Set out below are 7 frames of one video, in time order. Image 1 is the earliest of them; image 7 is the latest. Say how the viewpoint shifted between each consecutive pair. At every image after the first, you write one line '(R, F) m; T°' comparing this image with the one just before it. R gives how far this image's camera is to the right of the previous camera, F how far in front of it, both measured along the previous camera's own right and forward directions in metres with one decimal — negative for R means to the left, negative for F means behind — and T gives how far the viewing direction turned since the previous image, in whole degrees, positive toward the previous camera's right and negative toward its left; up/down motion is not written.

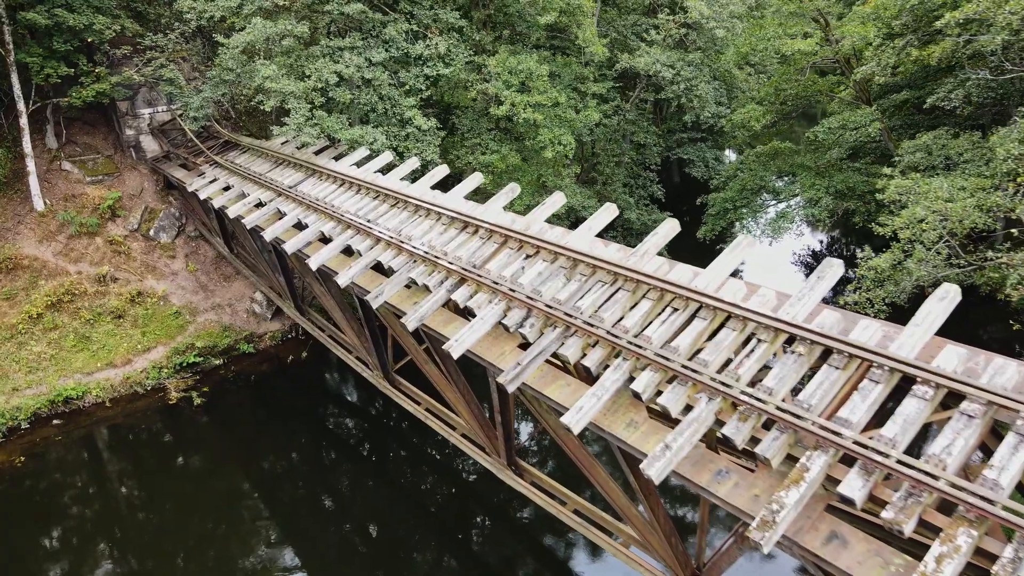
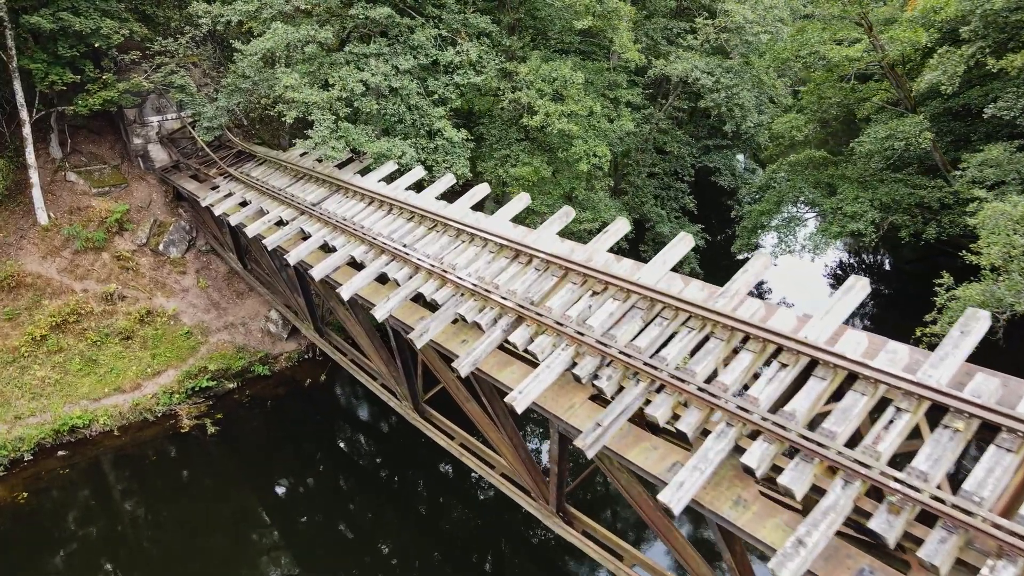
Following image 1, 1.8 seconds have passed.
(-0.7, +0.7) m; 0°
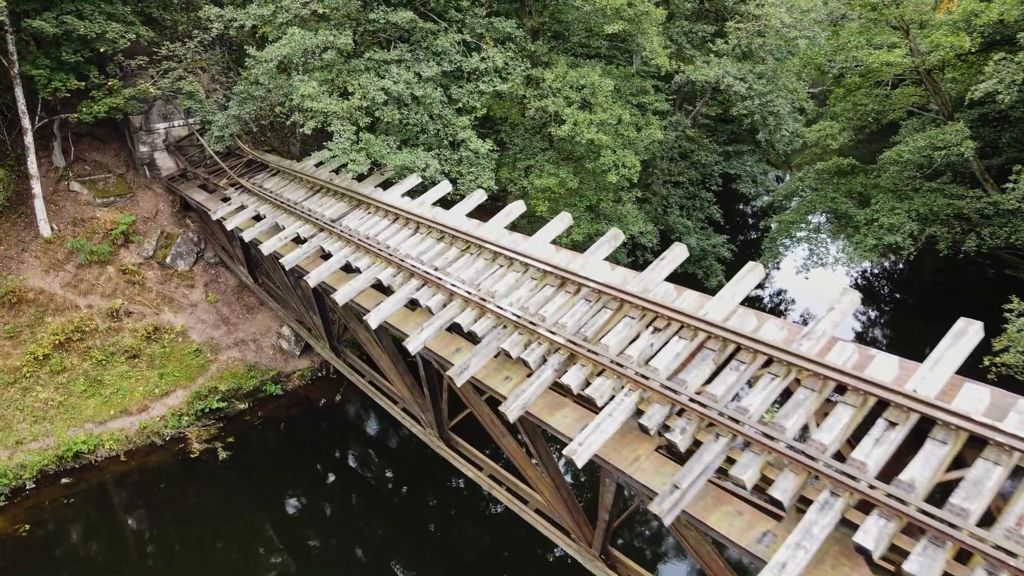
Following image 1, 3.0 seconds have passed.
(-0.5, +0.5) m; 0°
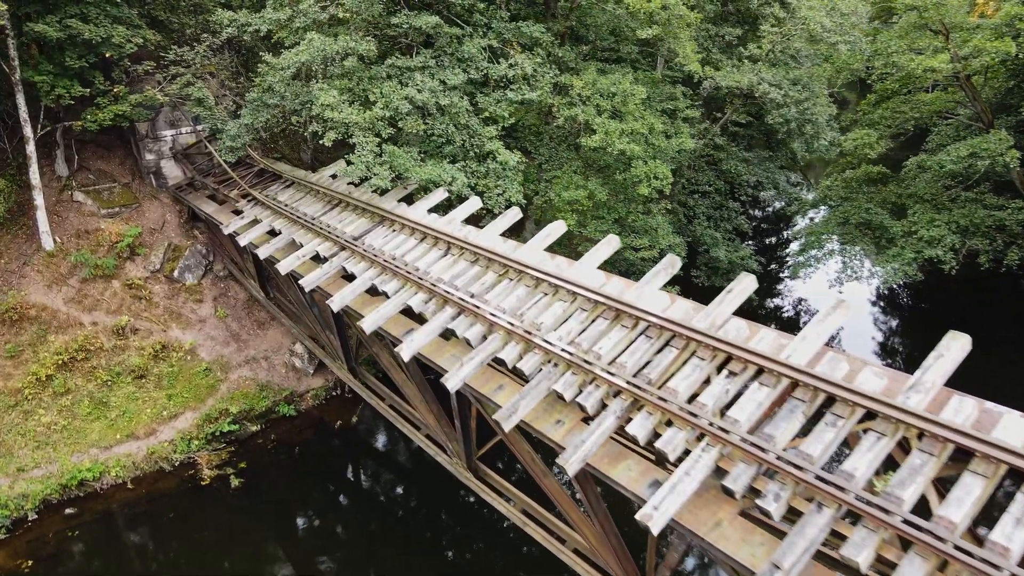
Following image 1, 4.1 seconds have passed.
(-0.5, +0.5) m; 0°
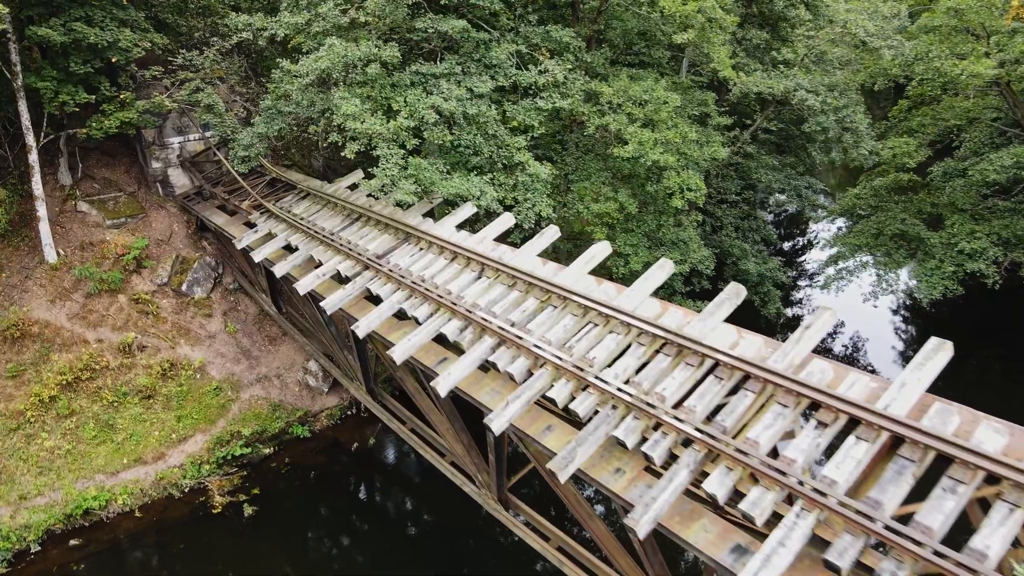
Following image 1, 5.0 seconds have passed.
(-0.5, +0.5) m; 0°
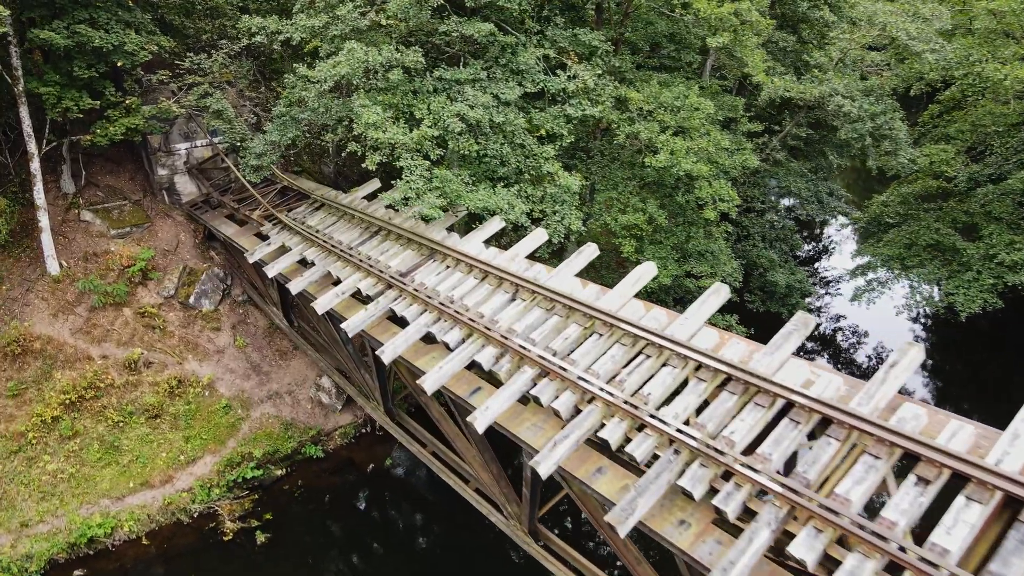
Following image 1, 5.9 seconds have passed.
(-0.4, +0.4) m; 0°
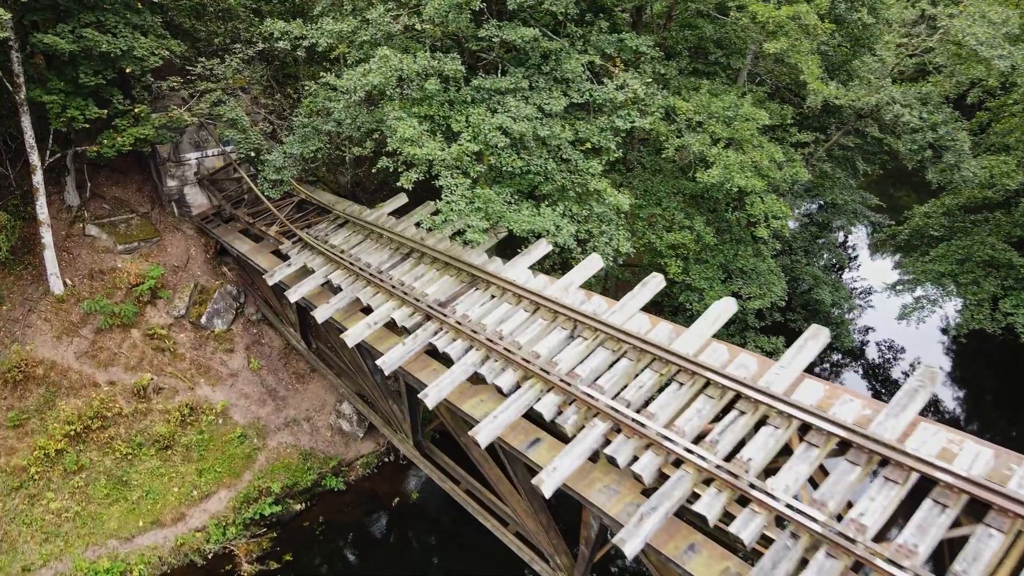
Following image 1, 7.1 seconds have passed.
(-0.6, +0.6) m; 0°
